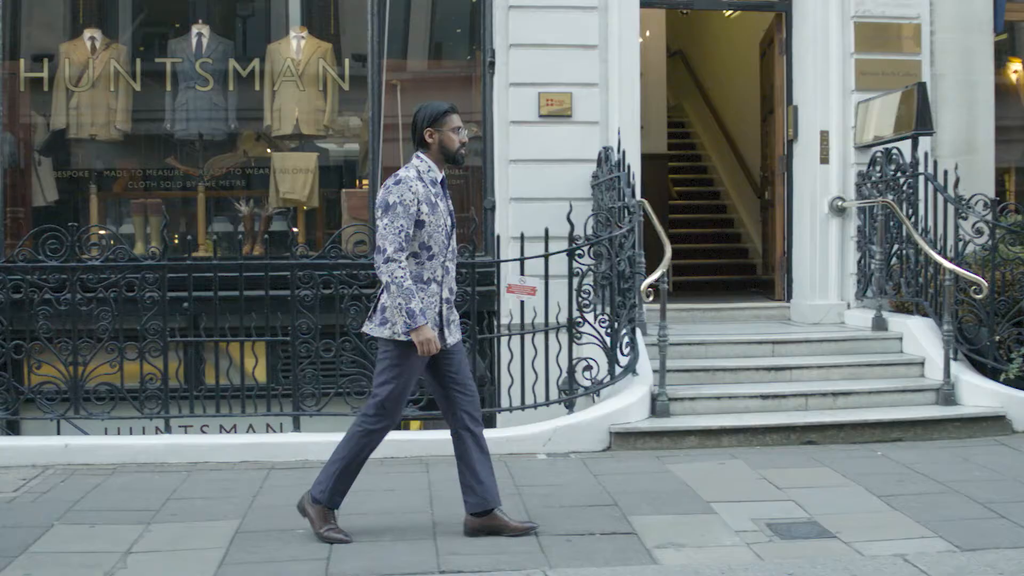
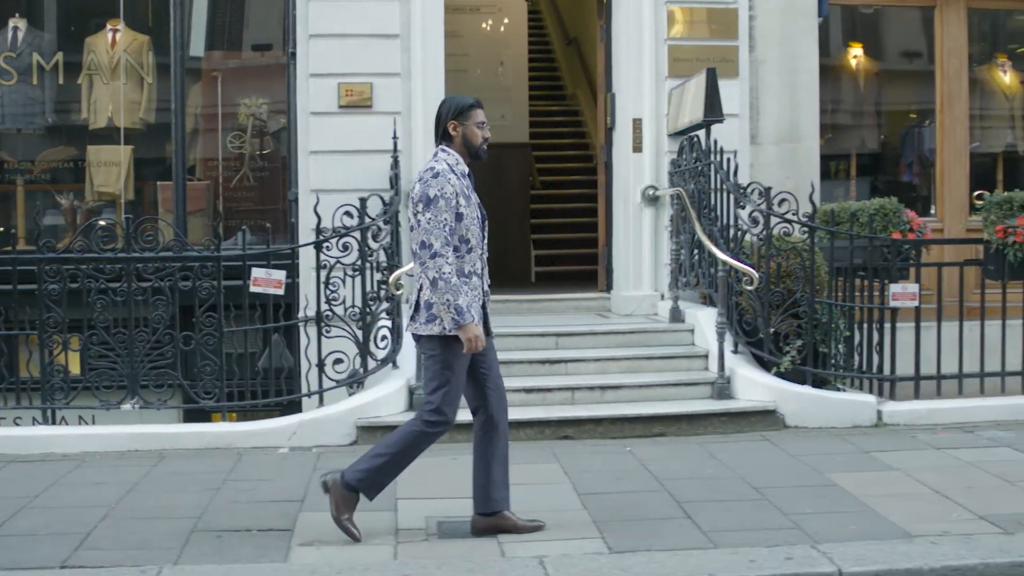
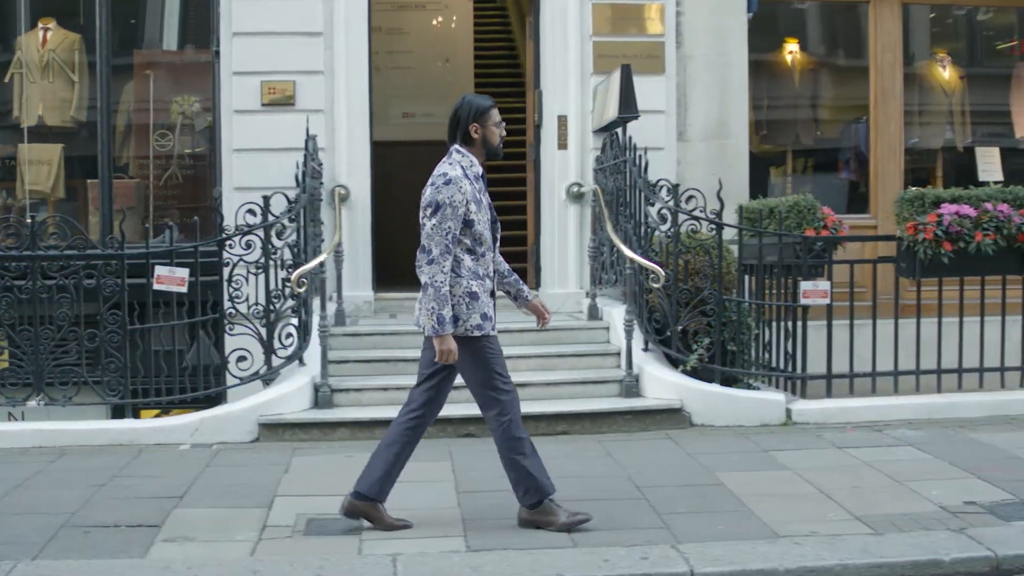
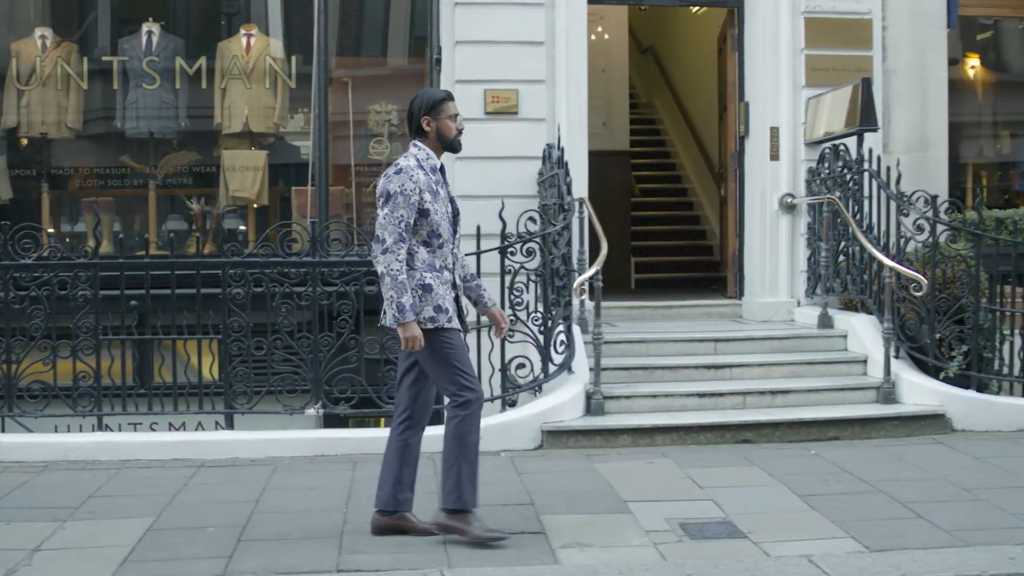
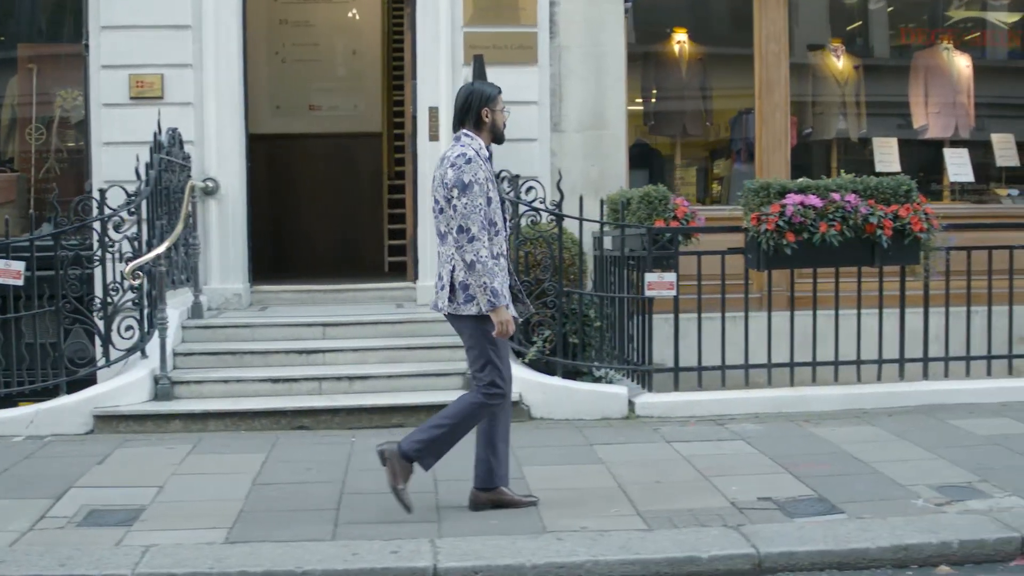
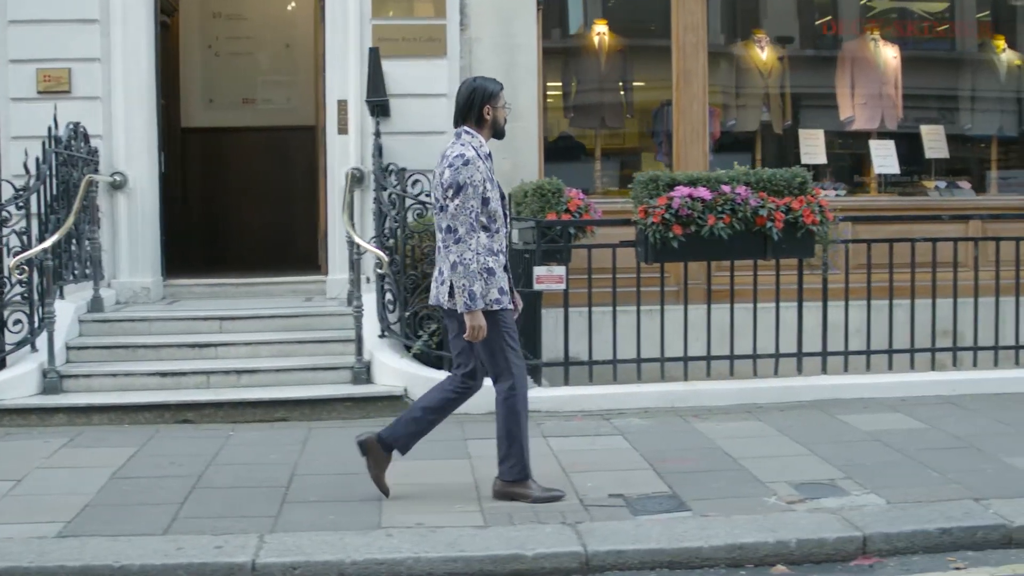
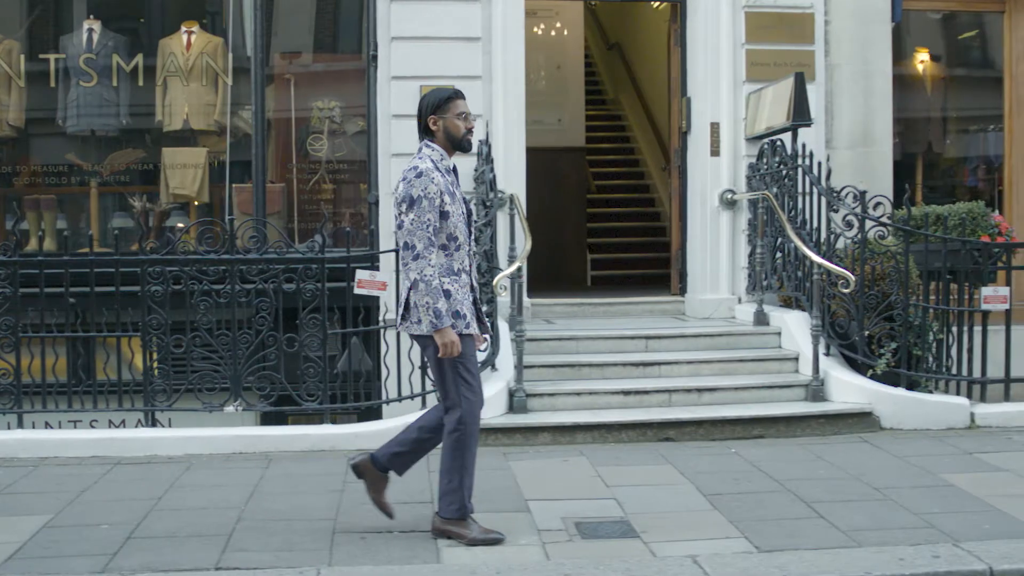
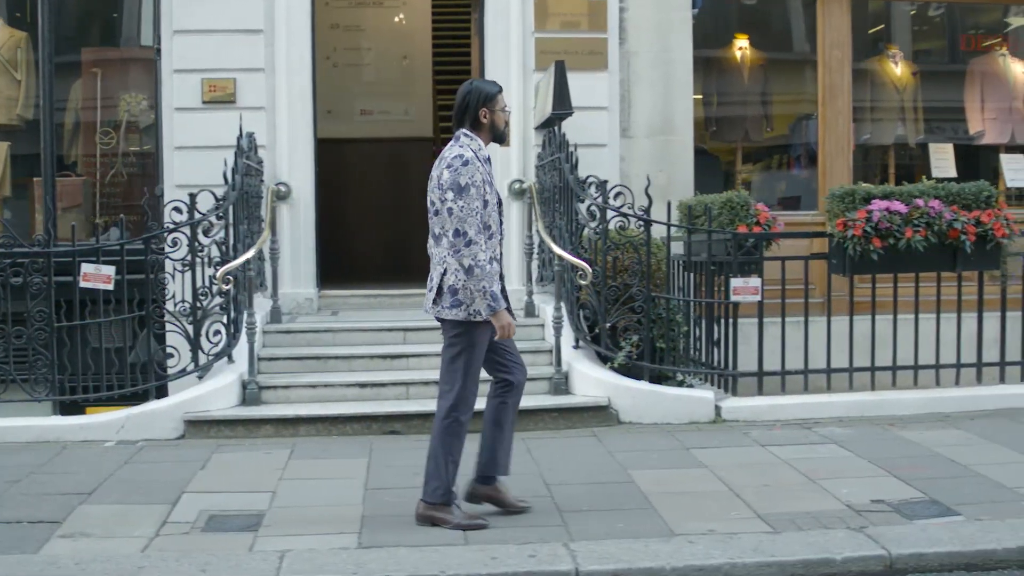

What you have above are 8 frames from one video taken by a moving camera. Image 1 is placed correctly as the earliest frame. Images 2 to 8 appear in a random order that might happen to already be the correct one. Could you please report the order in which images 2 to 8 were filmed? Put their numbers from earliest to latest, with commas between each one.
4, 7, 2, 3, 8, 5, 6
